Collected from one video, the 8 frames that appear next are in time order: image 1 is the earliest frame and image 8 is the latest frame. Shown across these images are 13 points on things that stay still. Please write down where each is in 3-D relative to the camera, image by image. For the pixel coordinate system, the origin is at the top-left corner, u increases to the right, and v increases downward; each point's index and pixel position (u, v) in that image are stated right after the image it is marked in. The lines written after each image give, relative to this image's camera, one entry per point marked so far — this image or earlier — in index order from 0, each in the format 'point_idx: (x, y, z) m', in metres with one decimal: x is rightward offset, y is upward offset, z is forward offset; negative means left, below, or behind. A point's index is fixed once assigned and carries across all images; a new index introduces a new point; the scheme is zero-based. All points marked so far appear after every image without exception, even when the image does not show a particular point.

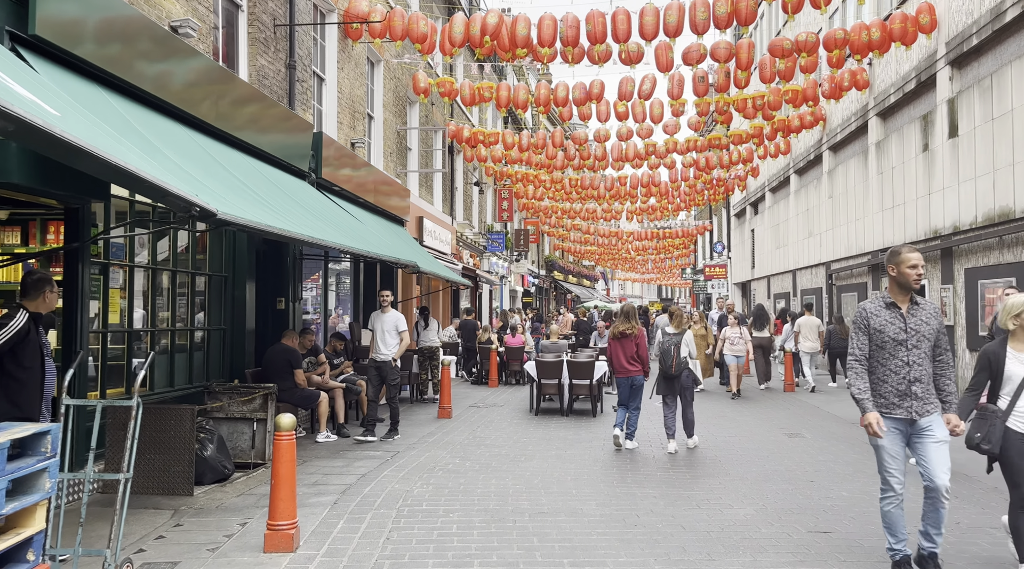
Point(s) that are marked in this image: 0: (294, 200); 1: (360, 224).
0: (-2.4, +0.9, +9.3) m
1: (-2.2, +0.9, +12.2) m
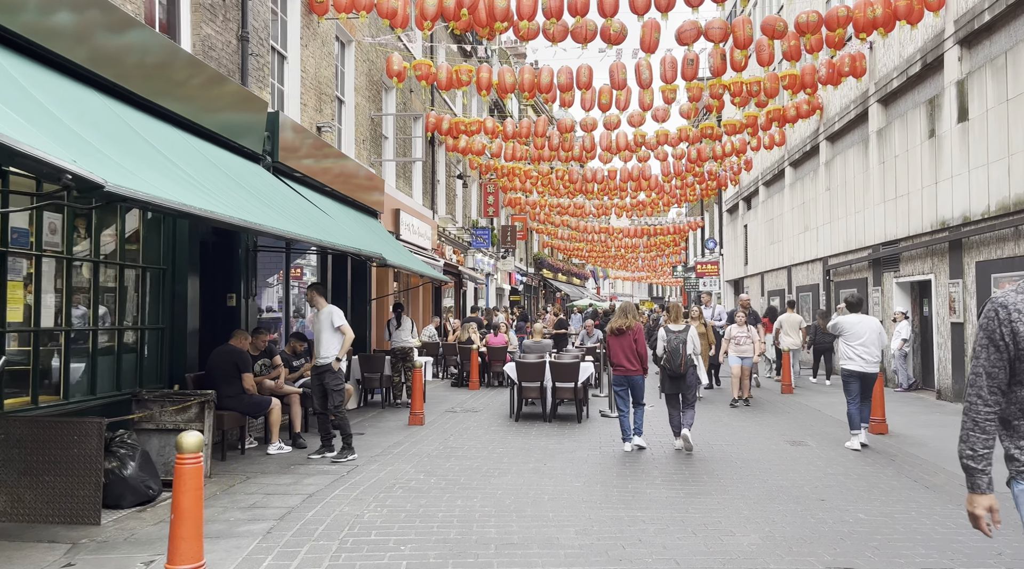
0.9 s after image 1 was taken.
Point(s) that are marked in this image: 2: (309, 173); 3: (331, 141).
0: (-2.7, +0.9, +8.3) m
1: (-2.5, +1.0, +11.2) m
2: (-2.8, +1.6, +11.4) m
3: (-2.9, +2.3, +13.0) m
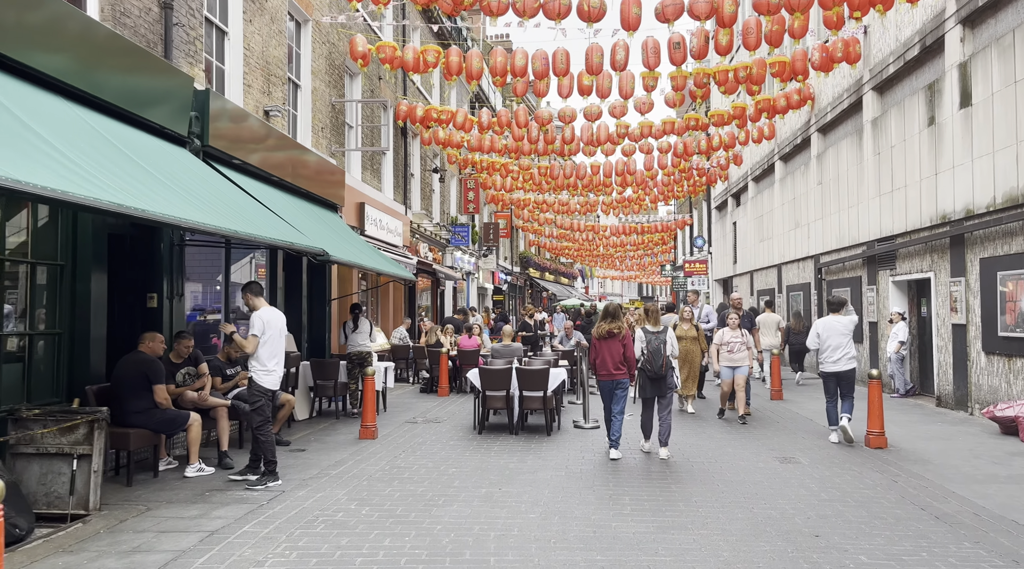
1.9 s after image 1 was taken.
0: (-3.1, +1.0, +7.2) m
1: (-3.0, +1.0, +10.2) m
2: (-3.3, +1.6, +10.3) m
3: (-3.4, +2.3, +12.0) m
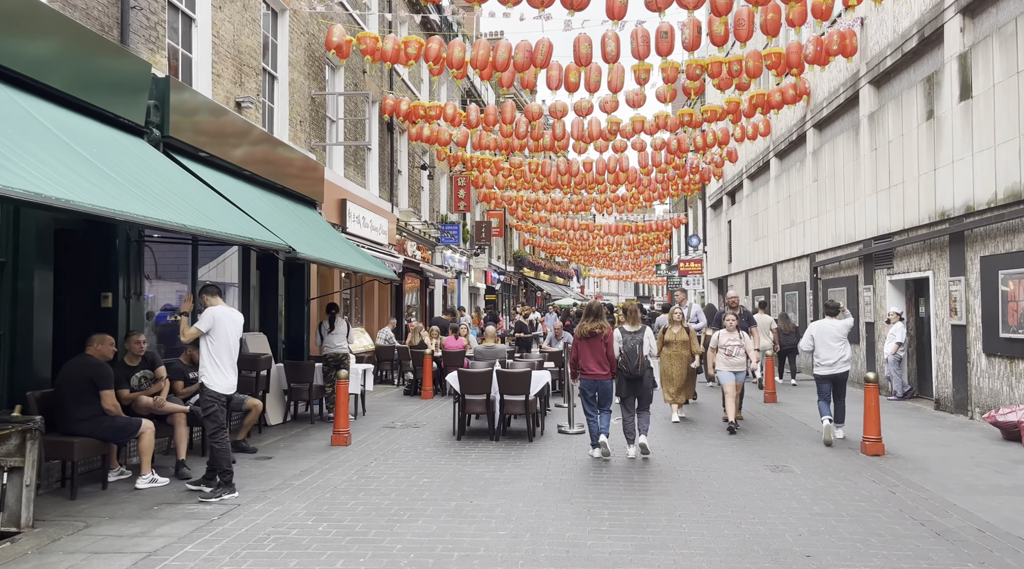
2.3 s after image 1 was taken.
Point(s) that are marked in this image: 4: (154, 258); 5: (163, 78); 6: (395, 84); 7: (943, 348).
0: (-3.4, +1.0, +6.8) m
1: (-3.2, +1.0, +9.7) m
2: (-3.5, +1.6, +9.9) m
3: (-3.6, +2.3, +11.5) m
4: (-4.3, +0.3, +9.8) m
5: (-3.7, +2.2, +8.6) m
6: (-2.9, +4.9, +19.9) m
7: (+6.6, -1.0, +12.6) m
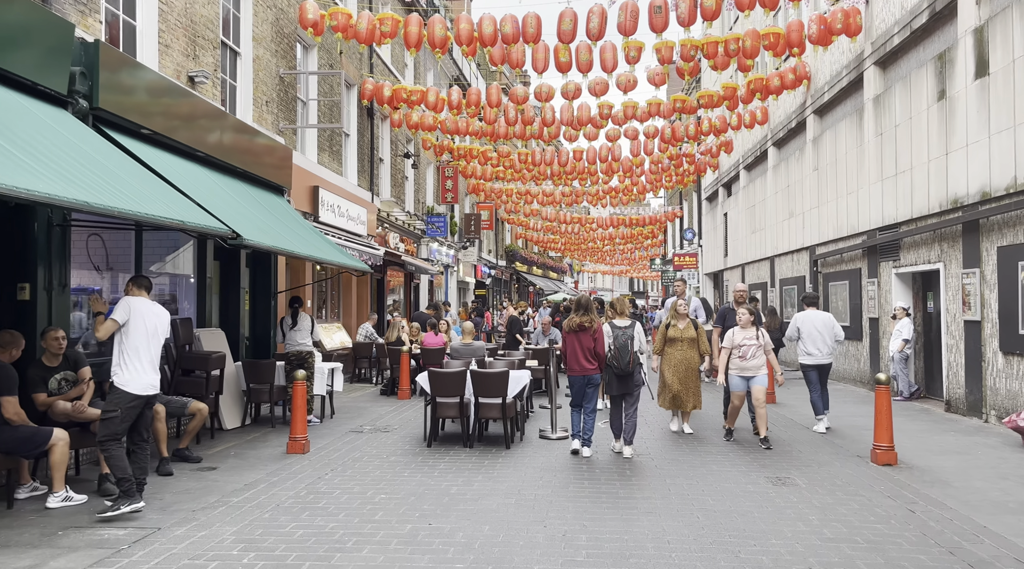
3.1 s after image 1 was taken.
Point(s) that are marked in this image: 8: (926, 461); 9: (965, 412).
0: (-3.6, +1.1, +5.8) m
1: (-3.5, +1.1, +8.8) m
2: (-3.8, +1.7, +8.9) m
3: (-3.9, +2.4, +10.6) m
4: (-4.5, +0.4, +8.9) m
5: (-3.9, +2.3, +7.7) m
6: (-3.2, +5.0, +19.0) m
7: (+6.3, -0.9, +11.7) m
8: (+4.2, -1.8, +8.2) m
9: (+6.3, -1.8, +11.3) m
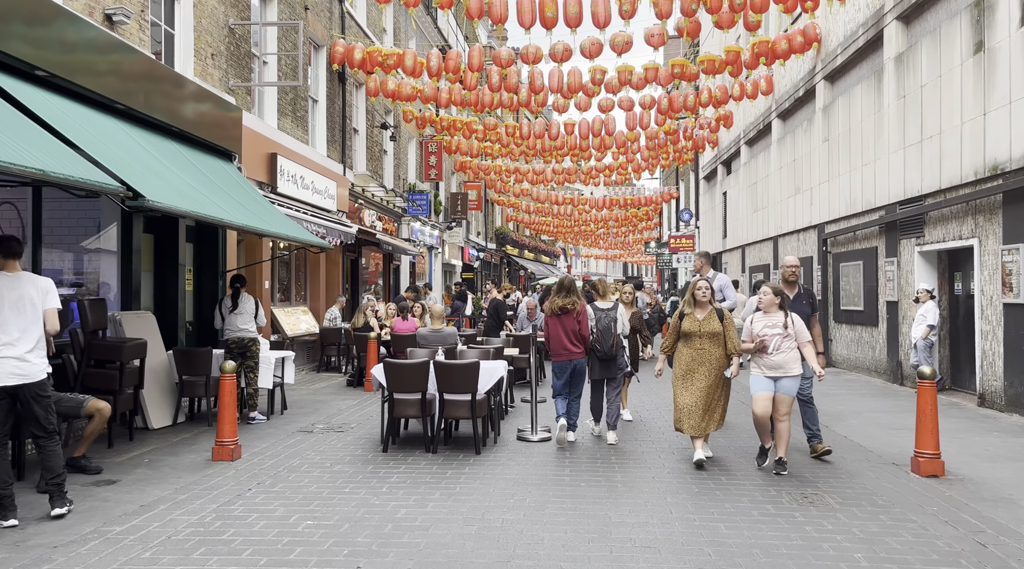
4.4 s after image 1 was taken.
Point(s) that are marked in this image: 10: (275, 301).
0: (-3.9, +1.2, +4.4) m
1: (-3.7, +1.3, +7.3) m
2: (-4.1, +1.9, +7.5) m
3: (-4.2, +2.7, +9.1) m
4: (-4.8, +0.7, +7.4) m
5: (-4.2, +2.5, +6.2) m
6: (-3.5, +5.4, +17.4) m
7: (+6.1, -0.6, +10.3) m
8: (+3.9, -1.6, +6.9) m
9: (+6.0, -1.5, +9.9) m
10: (-4.1, -0.3, +14.3) m
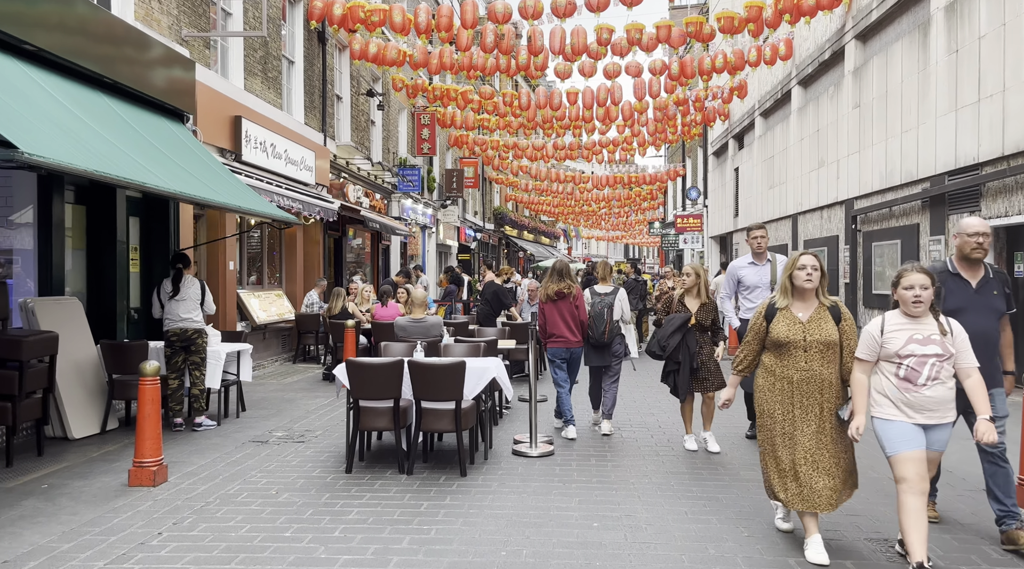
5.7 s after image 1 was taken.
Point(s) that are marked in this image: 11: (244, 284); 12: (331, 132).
0: (-3.9, +1.3, +2.8) m
1: (-3.8, +1.5, +5.8) m
2: (-4.1, +2.1, +5.9) m
3: (-4.2, +2.9, +7.5) m
4: (-4.8, +0.8, +5.9) m
5: (-4.2, +2.6, +4.6) m
6: (-3.6, +5.8, +15.8) m
7: (+6.0, -0.4, +8.9) m
8: (+3.9, -1.4, +5.4) m
9: (+5.9, -1.3, +8.4) m
10: (-4.2, 0.0, +12.8) m
11: (-4.2, 0.0, +12.8) m
12: (-3.7, +3.1, +16.5) m
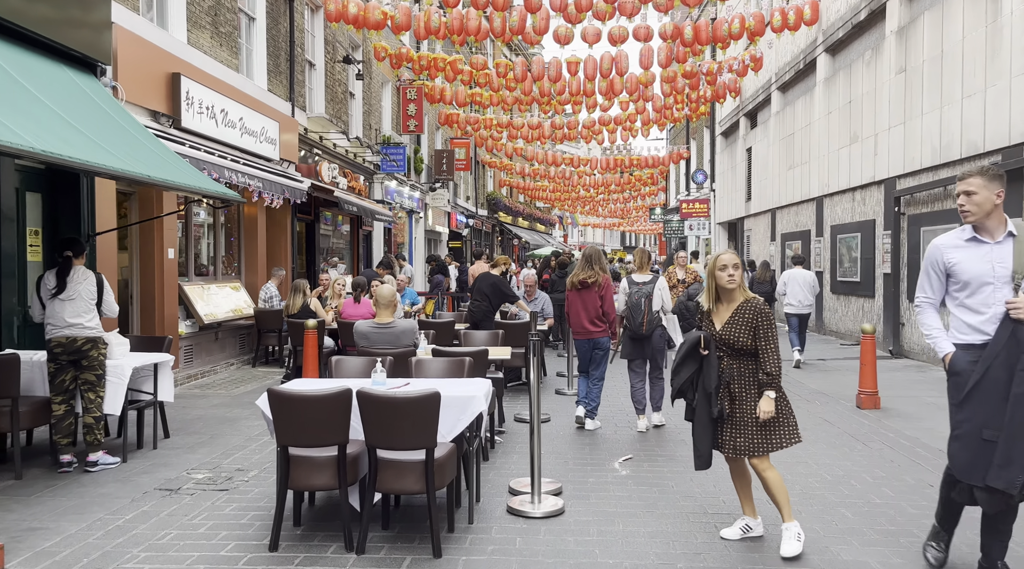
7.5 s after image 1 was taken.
0: (-3.9, +1.3, +0.9) m
1: (-3.8, +1.5, +3.8) m
2: (-4.1, +2.1, +4.0) m
3: (-4.3, +2.9, +5.6) m
4: (-4.9, +0.8, +4.0) m
5: (-4.2, +2.6, +2.7) m
6: (-3.6, +6.0, +13.8) m
7: (+6.0, -0.3, +7.0) m
8: (+3.8, -1.4, +3.6) m
9: (+5.9, -1.3, +6.6) m
10: (-4.3, +0.1, +10.9) m
11: (-4.3, +0.1, +10.9) m
12: (-3.8, +3.2, +14.6) m
